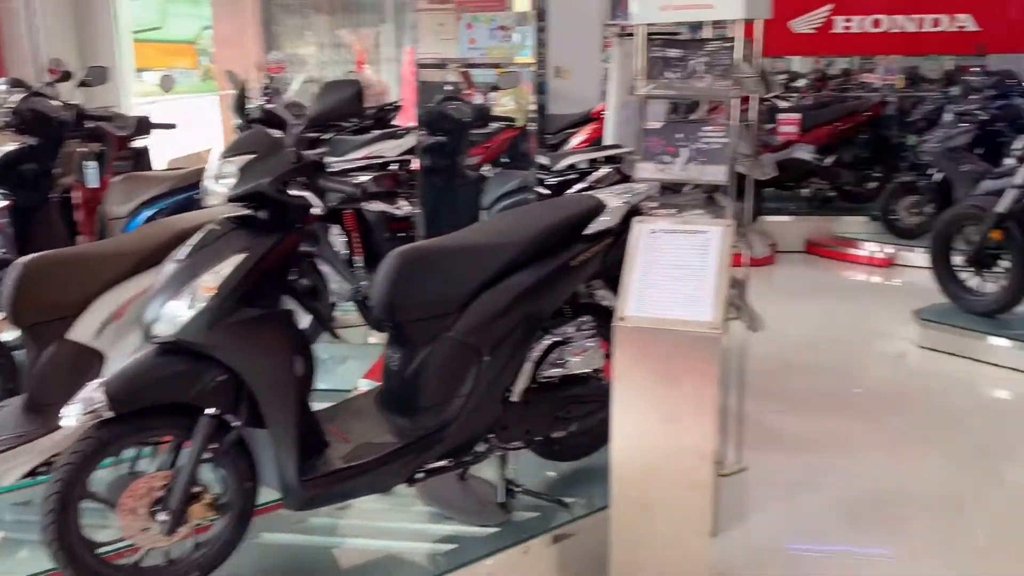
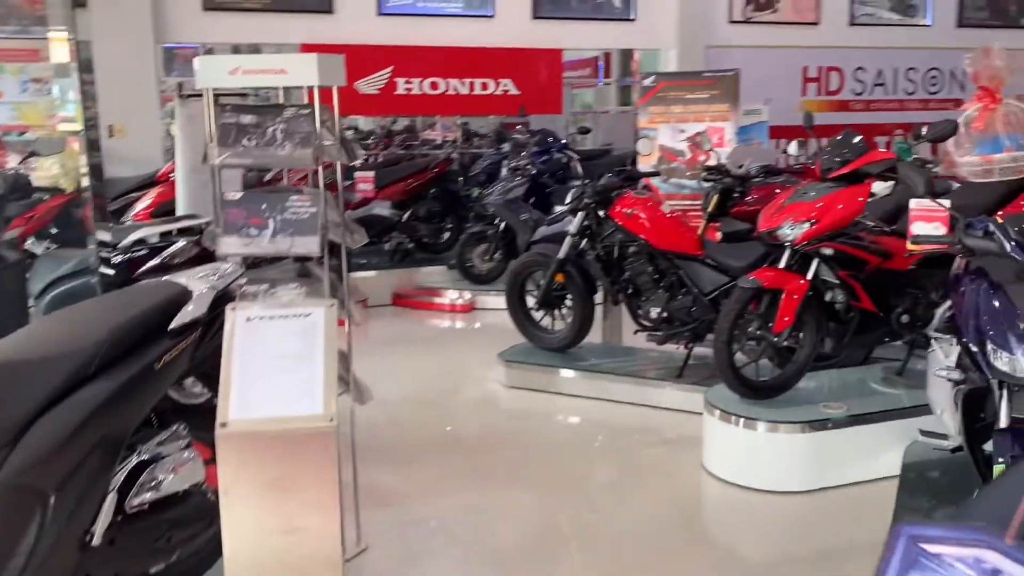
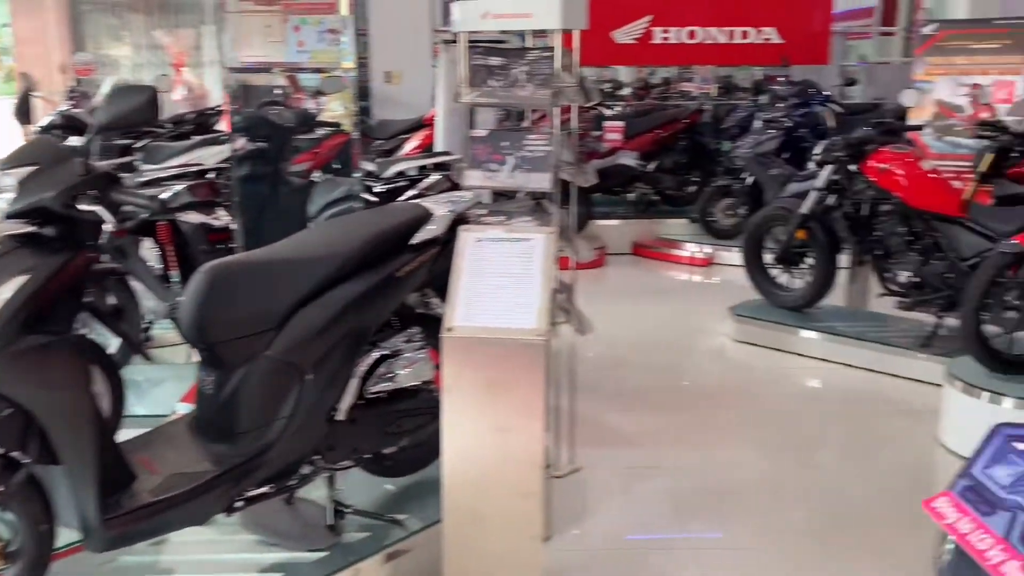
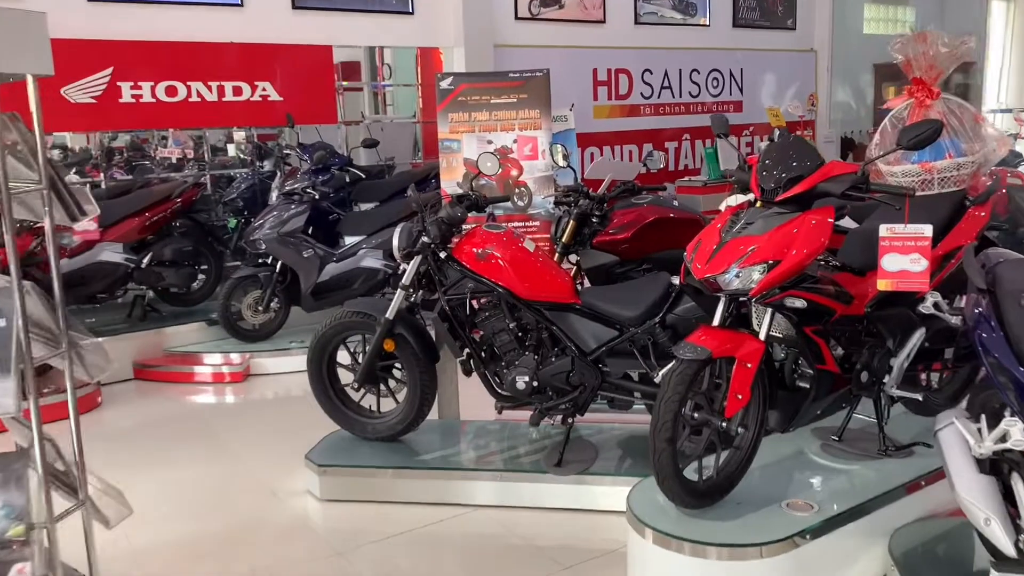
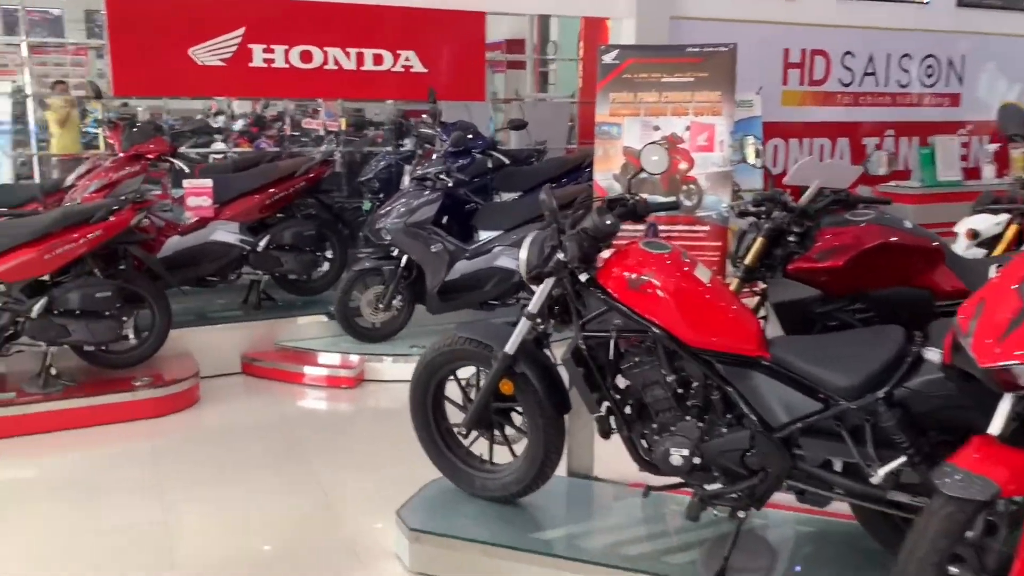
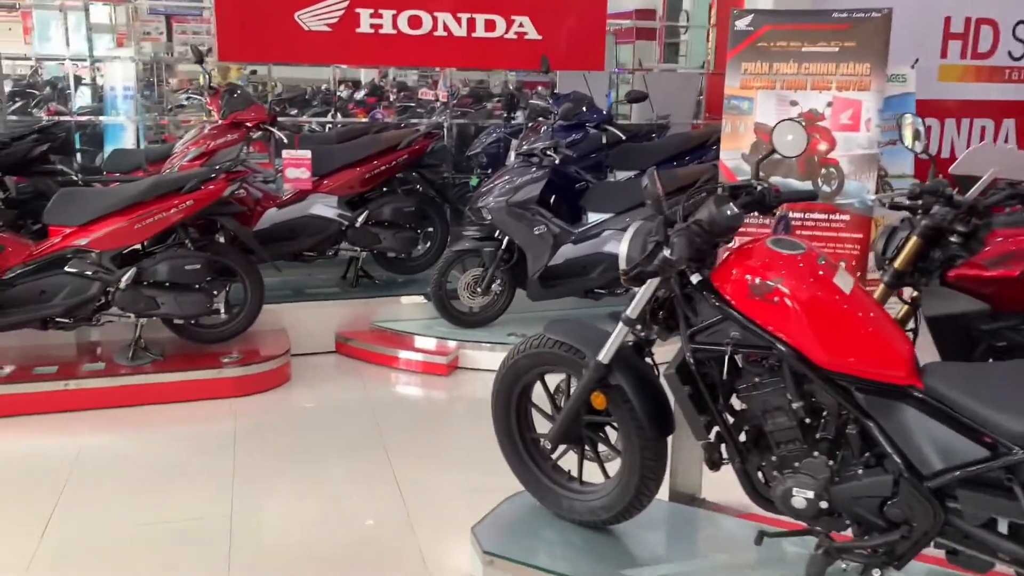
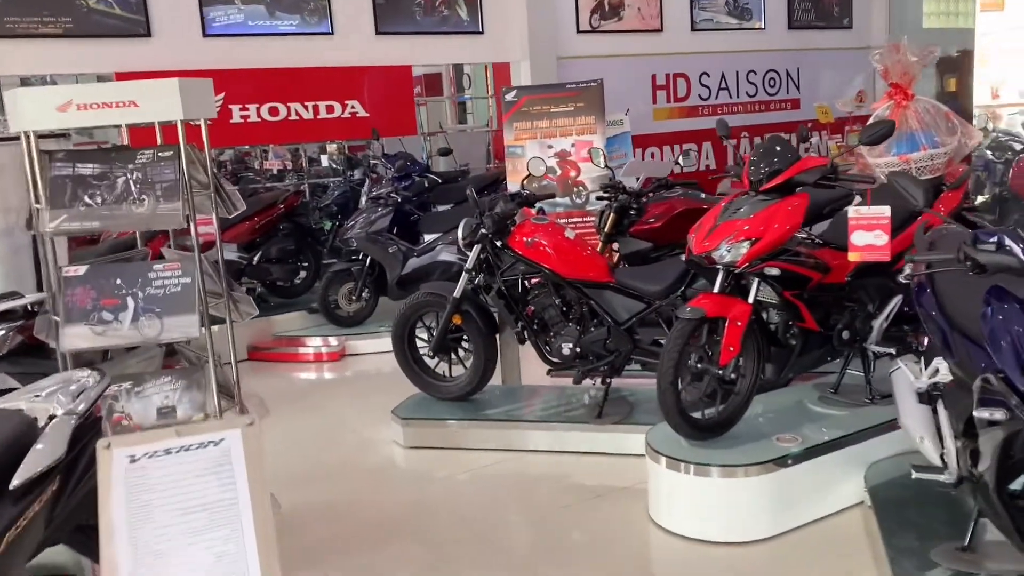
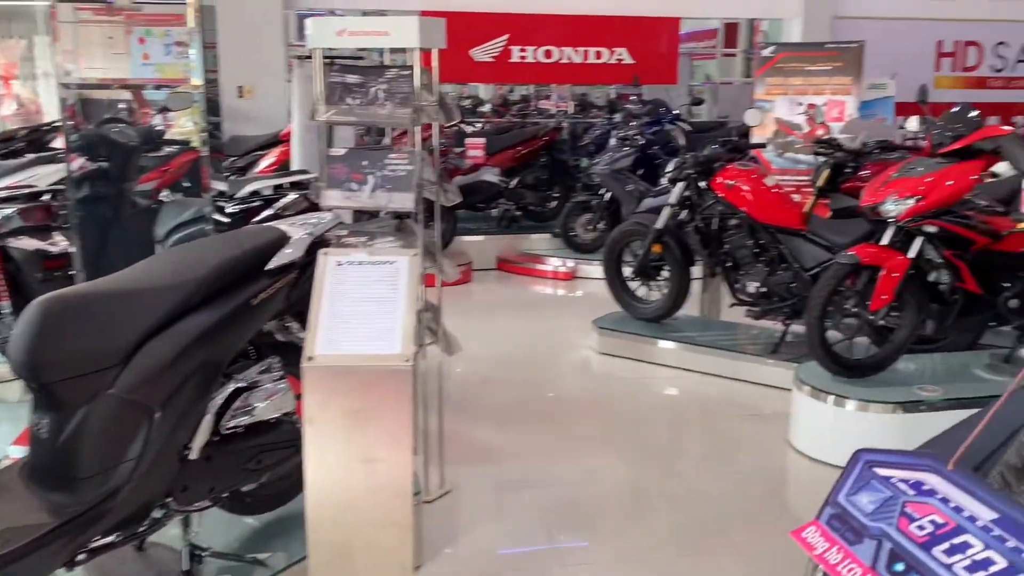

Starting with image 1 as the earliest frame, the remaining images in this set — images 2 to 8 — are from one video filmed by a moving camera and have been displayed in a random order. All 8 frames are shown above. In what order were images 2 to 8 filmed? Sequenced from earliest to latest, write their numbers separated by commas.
3, 8, 2, 7, 4, 5, 6
